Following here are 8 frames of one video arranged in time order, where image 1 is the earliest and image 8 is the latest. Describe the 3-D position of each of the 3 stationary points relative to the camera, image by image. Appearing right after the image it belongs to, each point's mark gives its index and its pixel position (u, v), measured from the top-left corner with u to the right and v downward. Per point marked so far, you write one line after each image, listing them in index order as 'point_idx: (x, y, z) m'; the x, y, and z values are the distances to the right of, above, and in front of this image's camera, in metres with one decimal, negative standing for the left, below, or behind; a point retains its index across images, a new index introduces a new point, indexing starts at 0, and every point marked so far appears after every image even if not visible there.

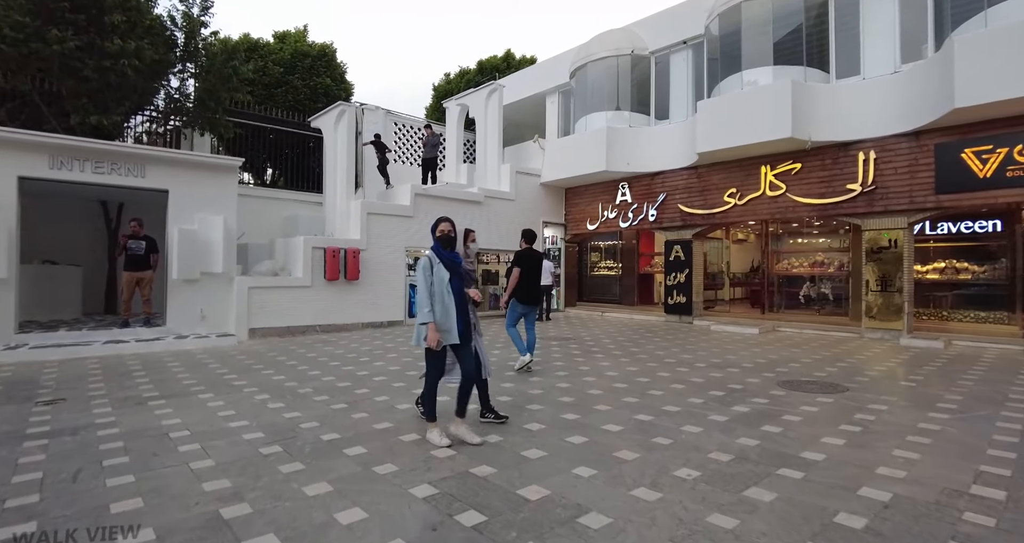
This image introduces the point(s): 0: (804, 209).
0: (+6.0, +1.3, +10.8) m
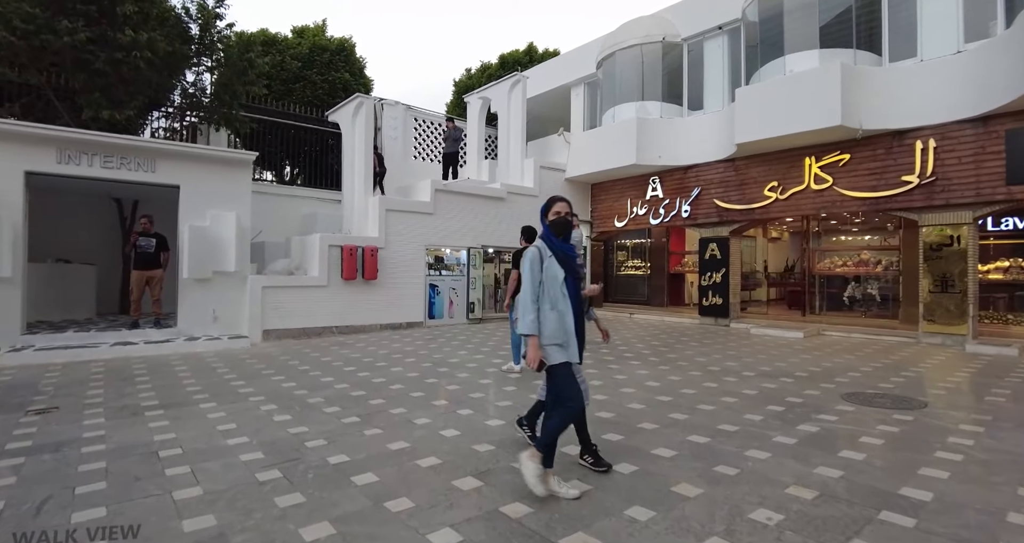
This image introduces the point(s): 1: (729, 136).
0: (+6.5, +1.3, +10.0) m
1: (+4.8, +2.9, +11.4) m
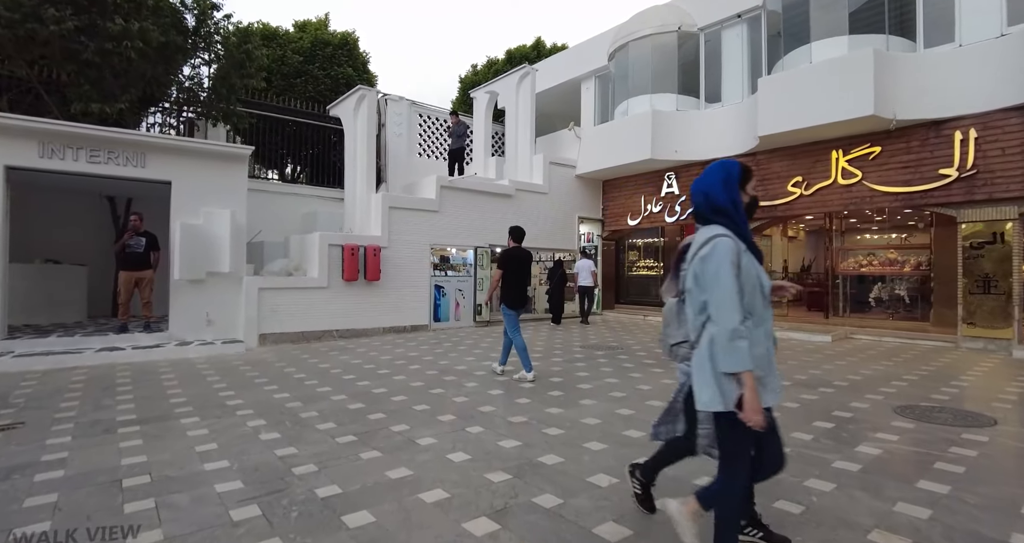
0: (+6.7, +1.3, +9.4) m
1: (+4.9, +2.9, +10.8) m
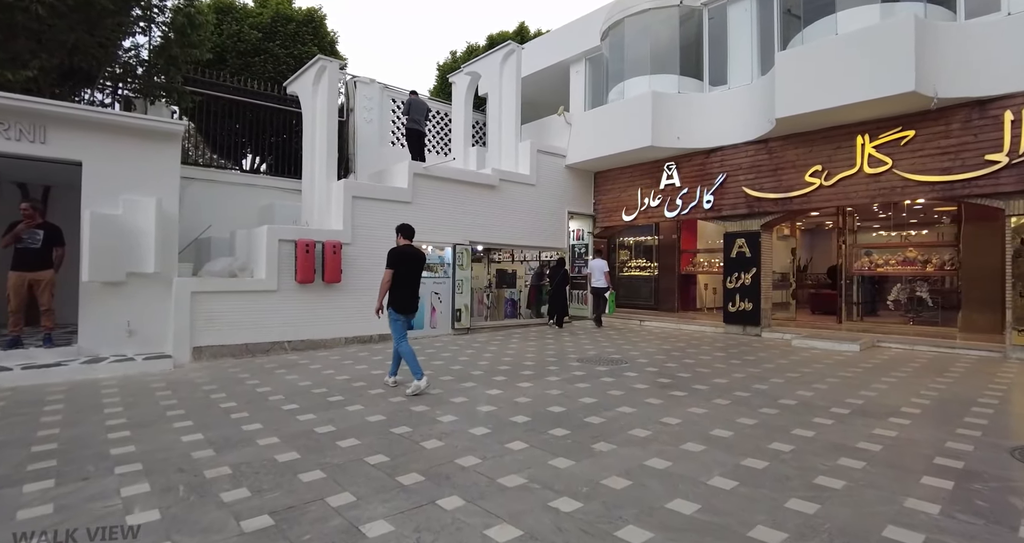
0: (+6.4, +1.3, +8.3) m
1: (+4.7, +2.9, +9.6) m
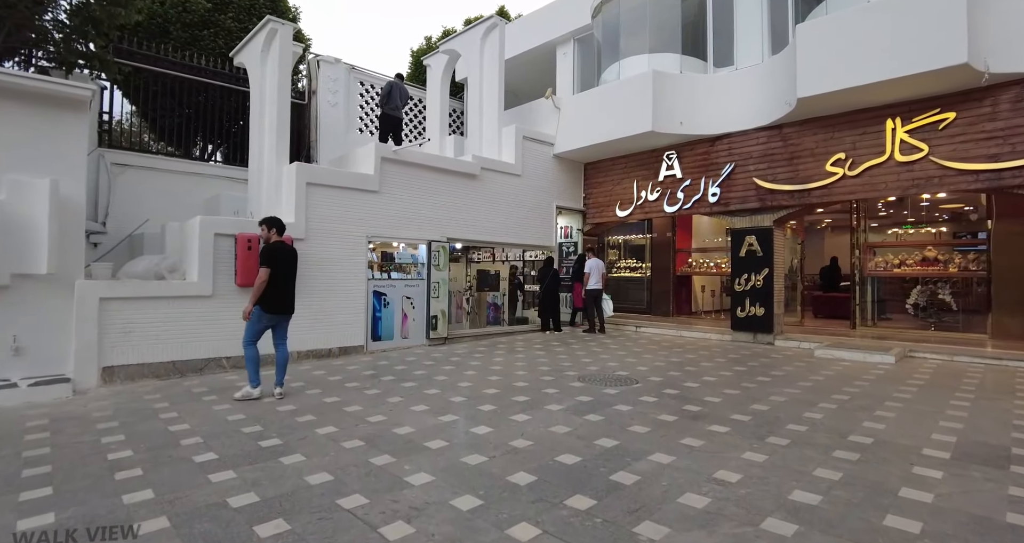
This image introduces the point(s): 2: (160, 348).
0: (+6.3, +1.3, +7.3) m
1: (+4.4, +2.9, +8.6) m
2: (-4.4, -0.9, +6.5) m
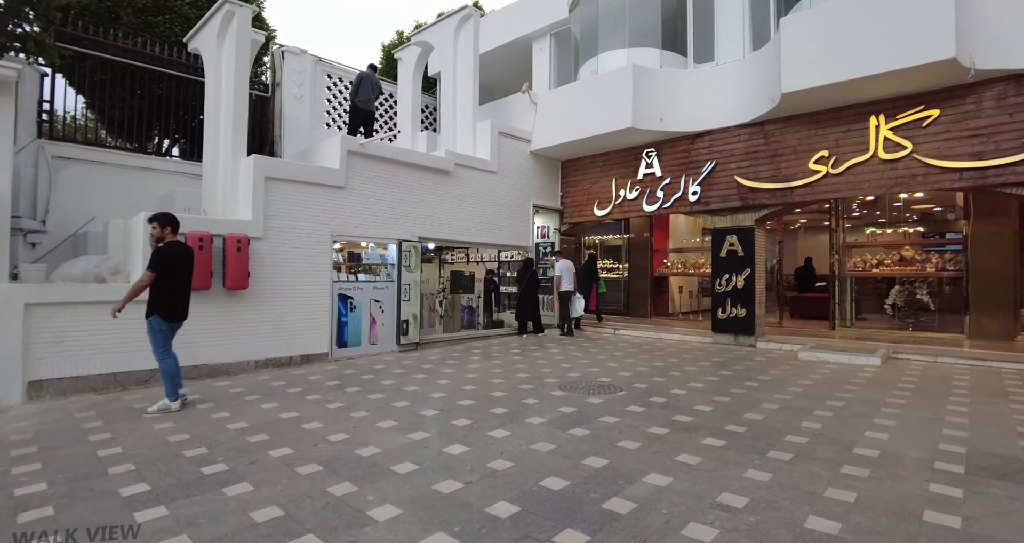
0: (+5.9, +1.3, +7.2) m
1: (+4.0, +2.9, +8.3) m
2: (-4.7, -1.0, +5.9) m
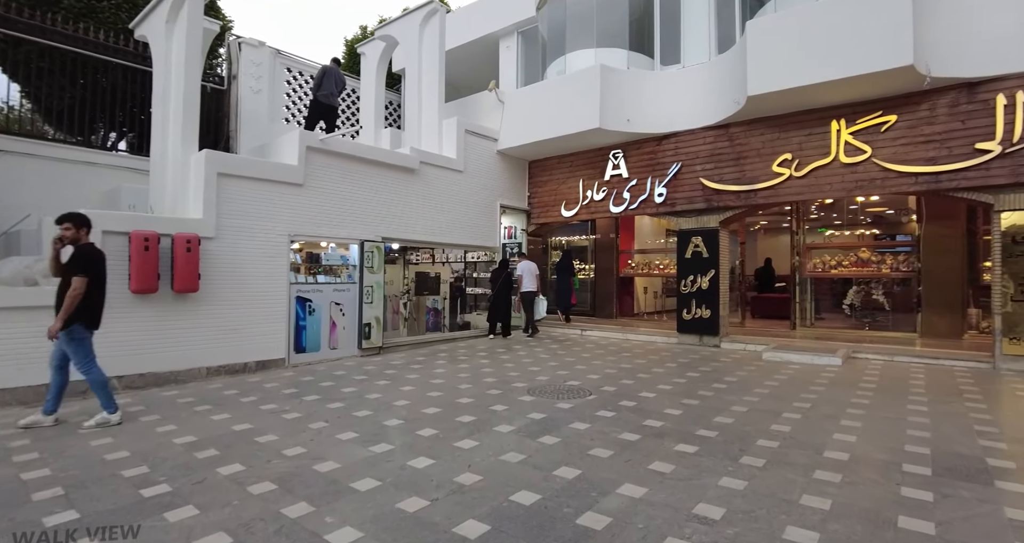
0: (+5.5, +1.3, +7.4) m
1: (+3.5, +2.9, +8.4) m
2: (-5.0, -1.0, +5.4) m
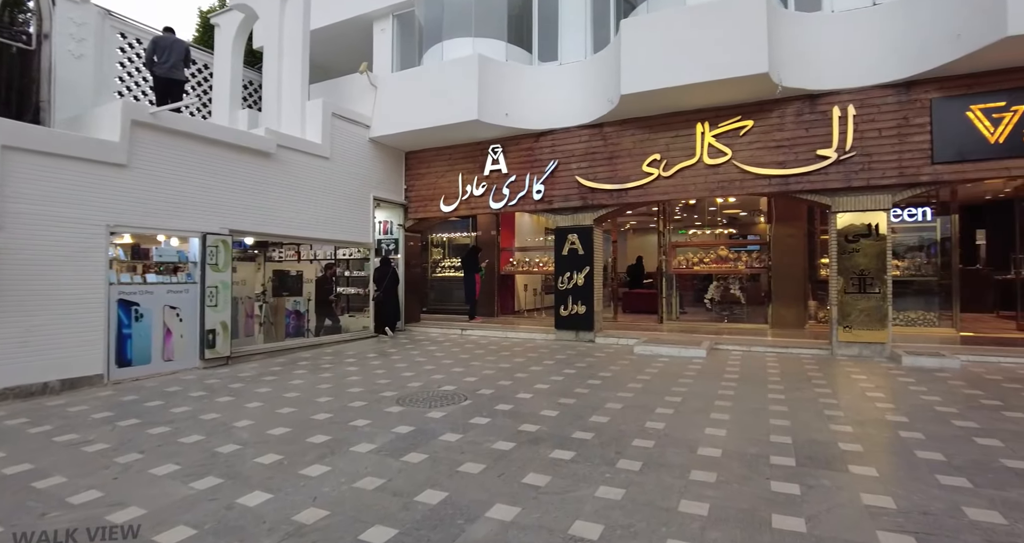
0: (+3.7, +1.3, +7.9) m
1: (+1.5, +2.9, +8.5) m
2: (-6.1, -1.0, +3.7) m
